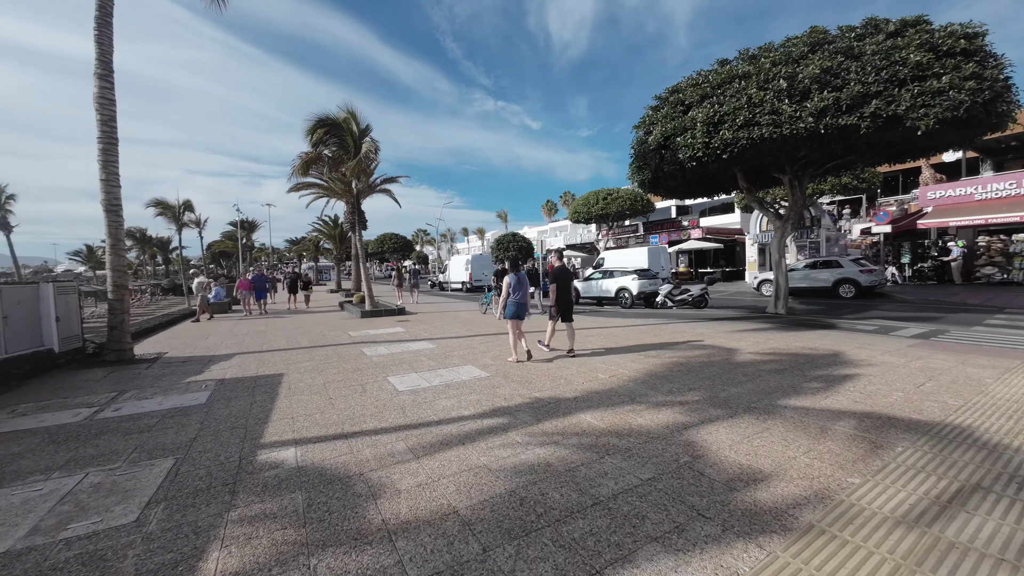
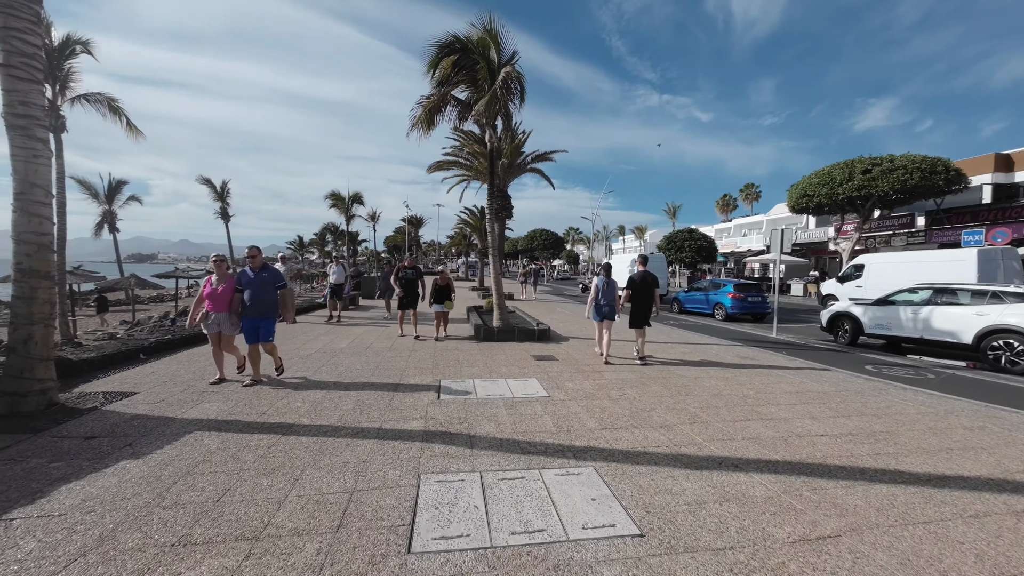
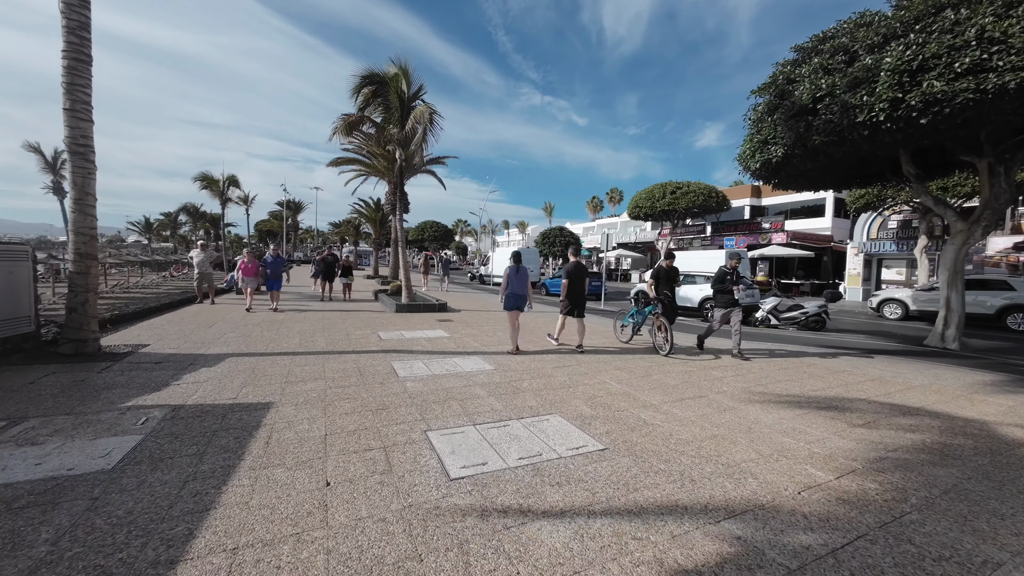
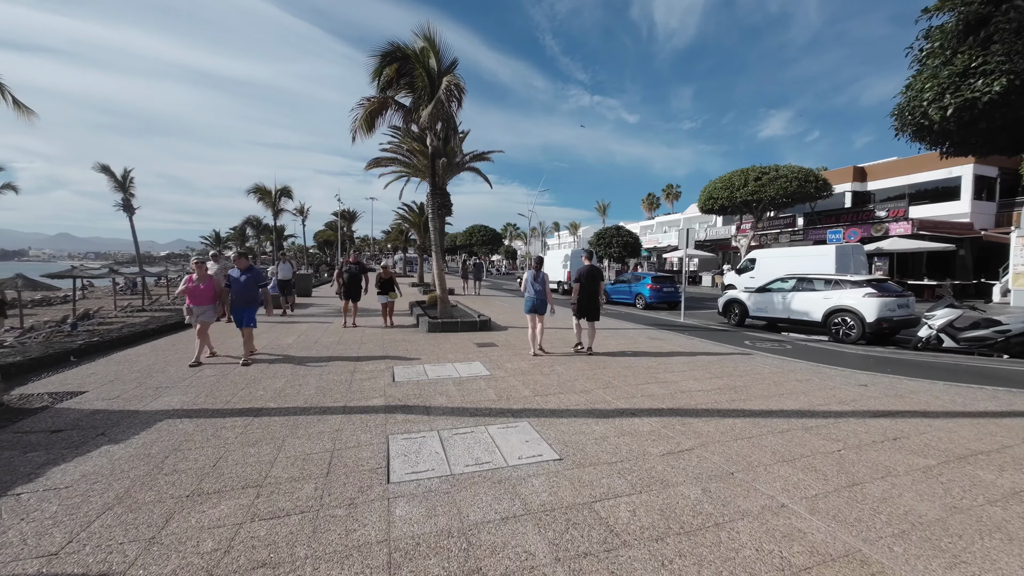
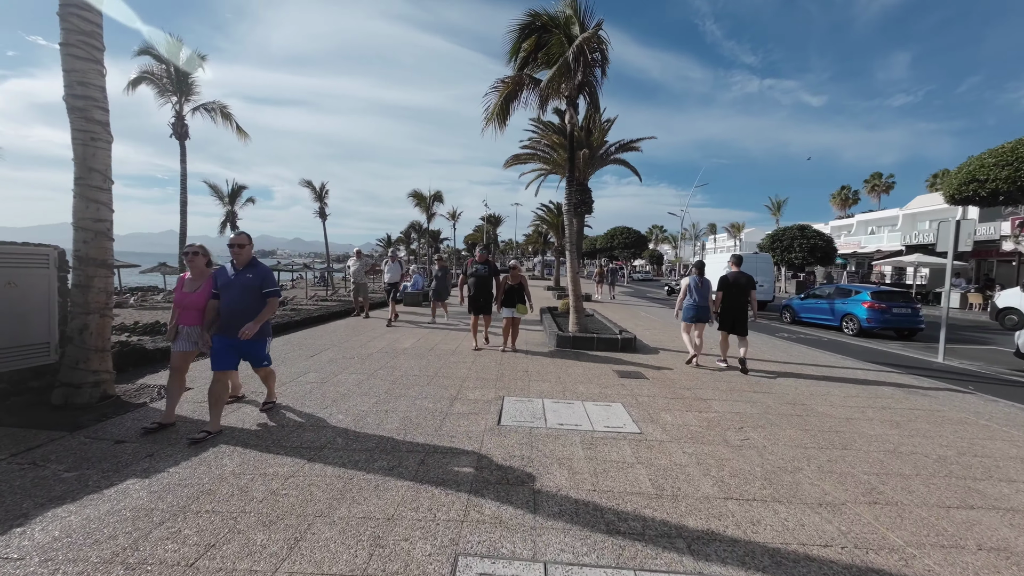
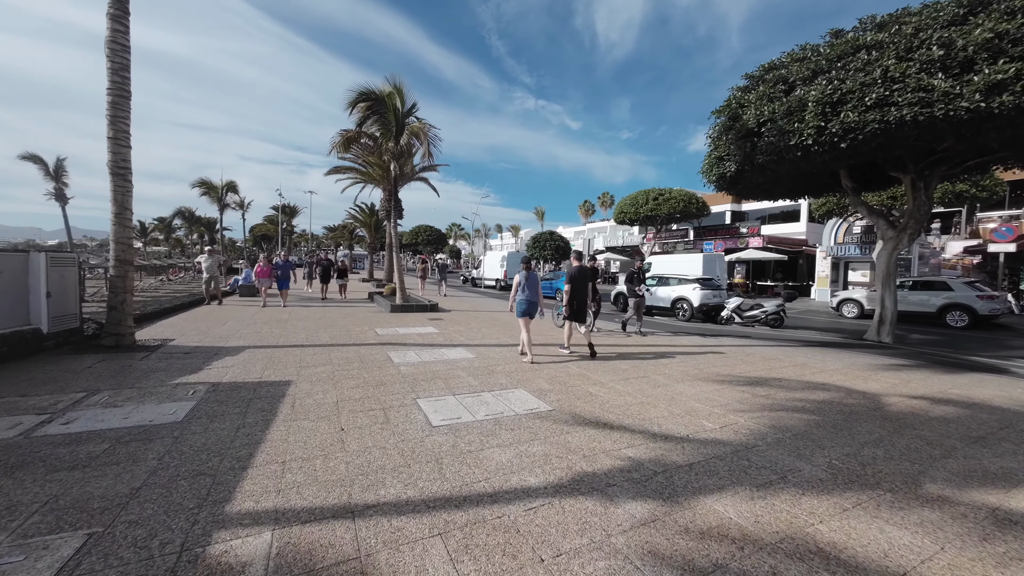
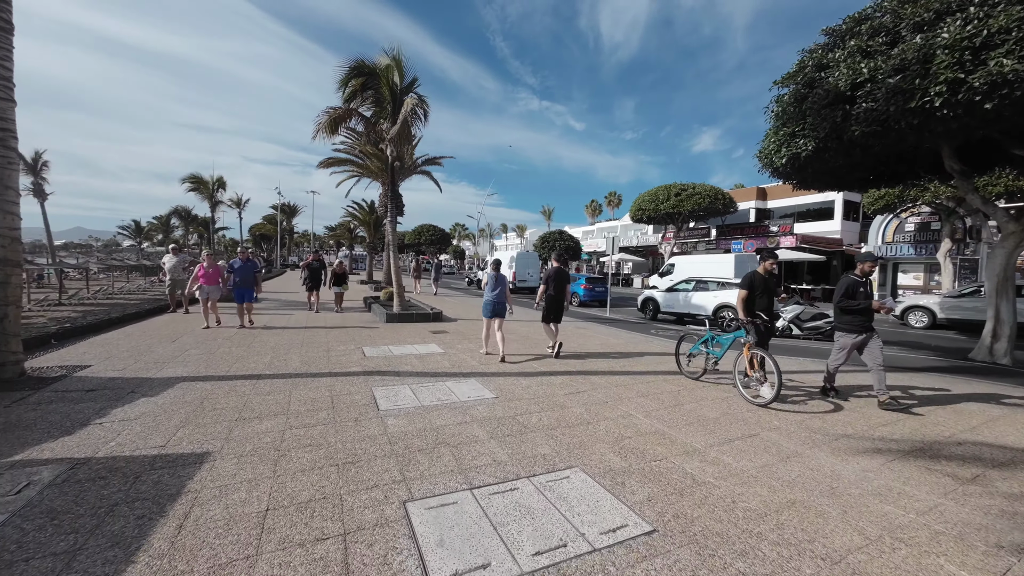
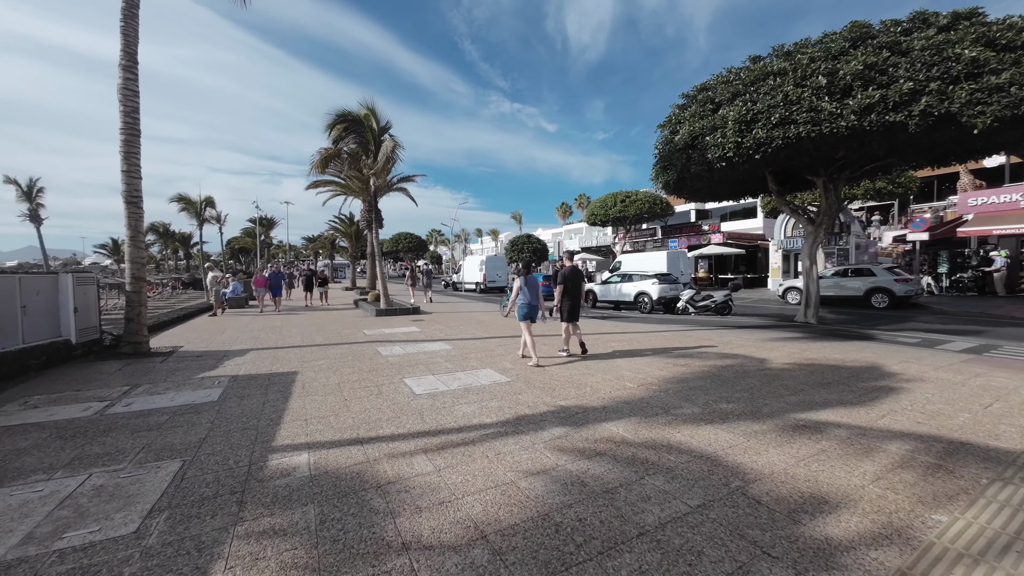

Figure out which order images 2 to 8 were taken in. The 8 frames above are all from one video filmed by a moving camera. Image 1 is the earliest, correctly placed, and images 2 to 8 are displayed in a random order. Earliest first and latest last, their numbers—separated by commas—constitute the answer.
8, 6, 3, 7, 4, 2, 5
